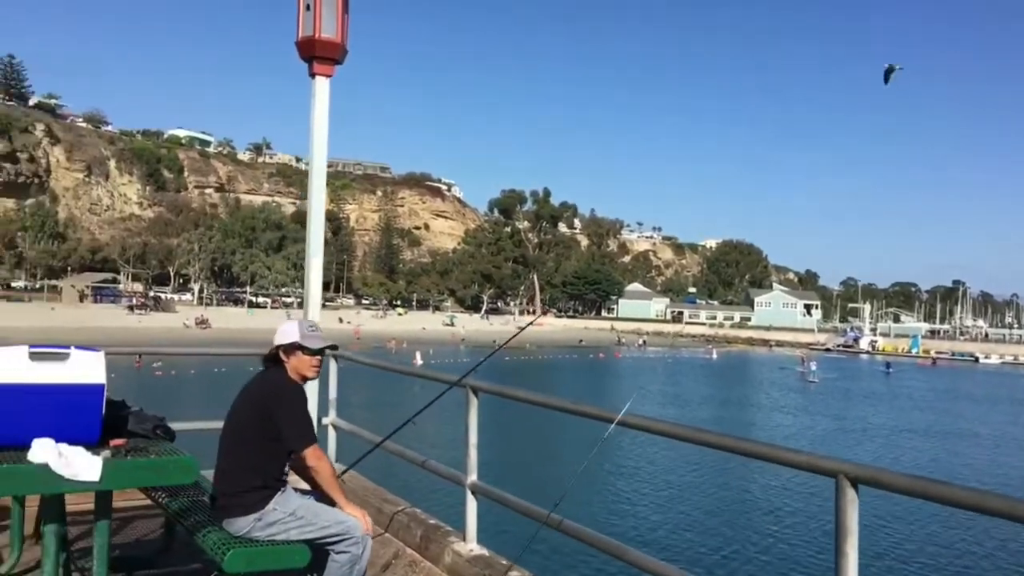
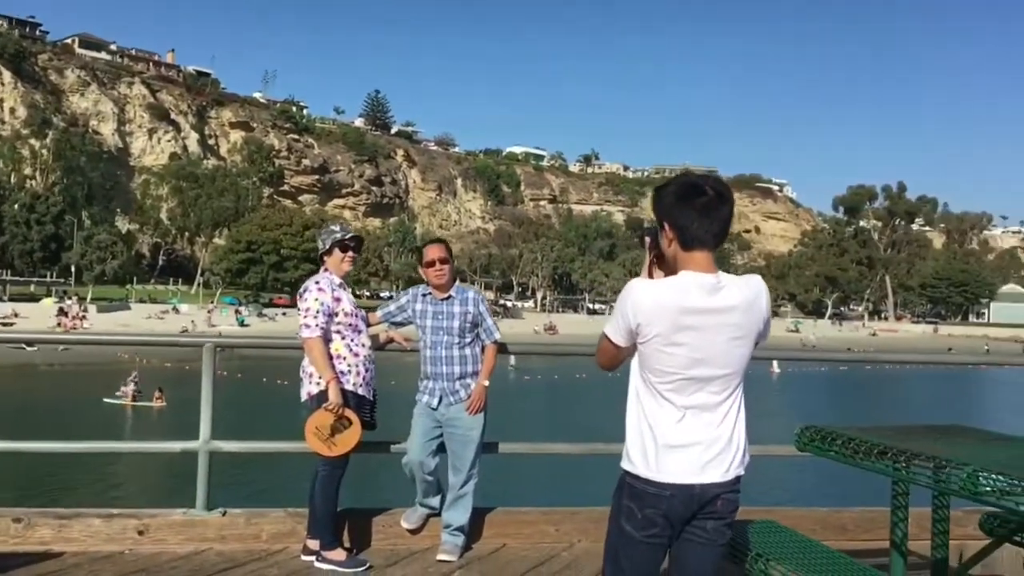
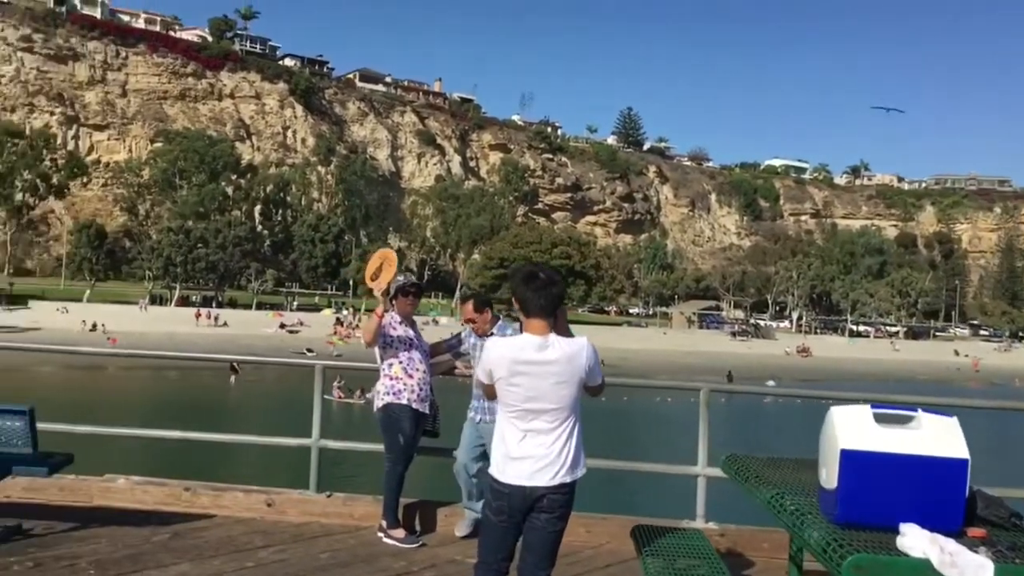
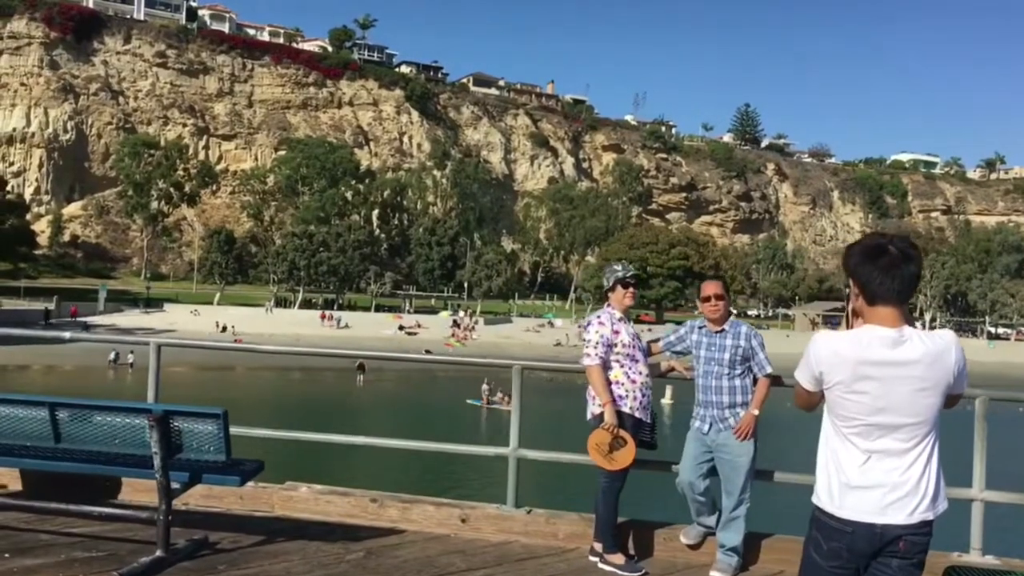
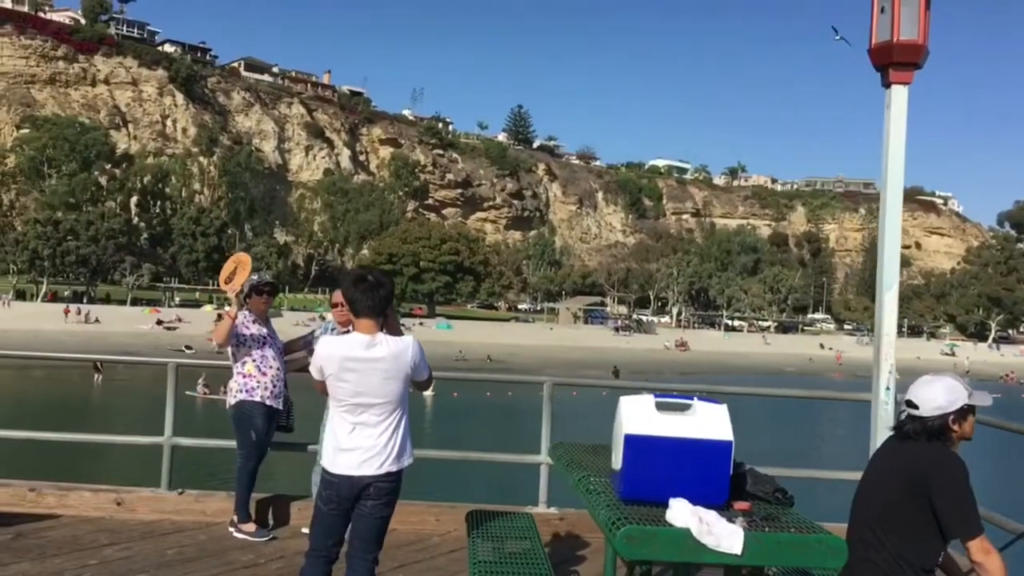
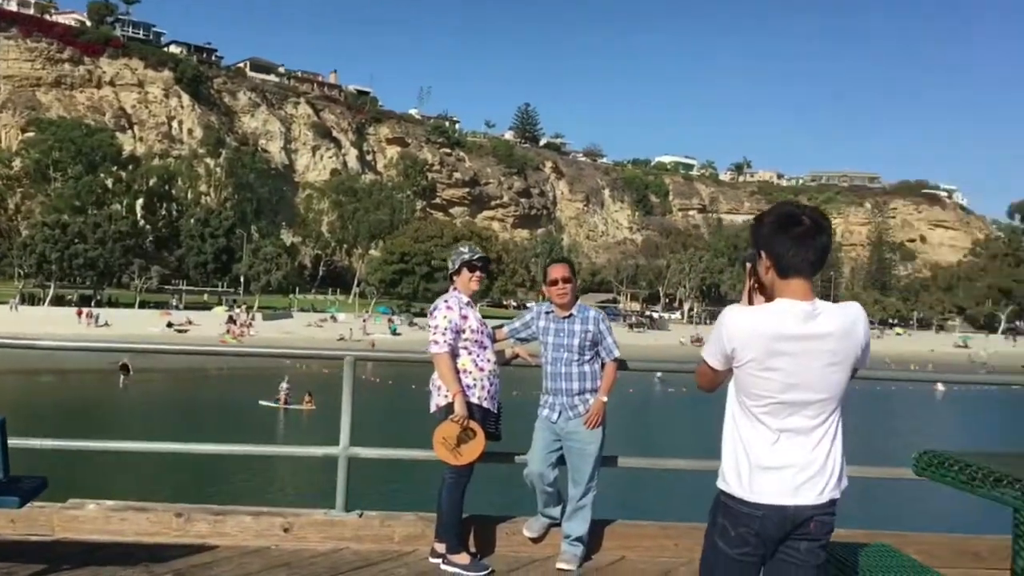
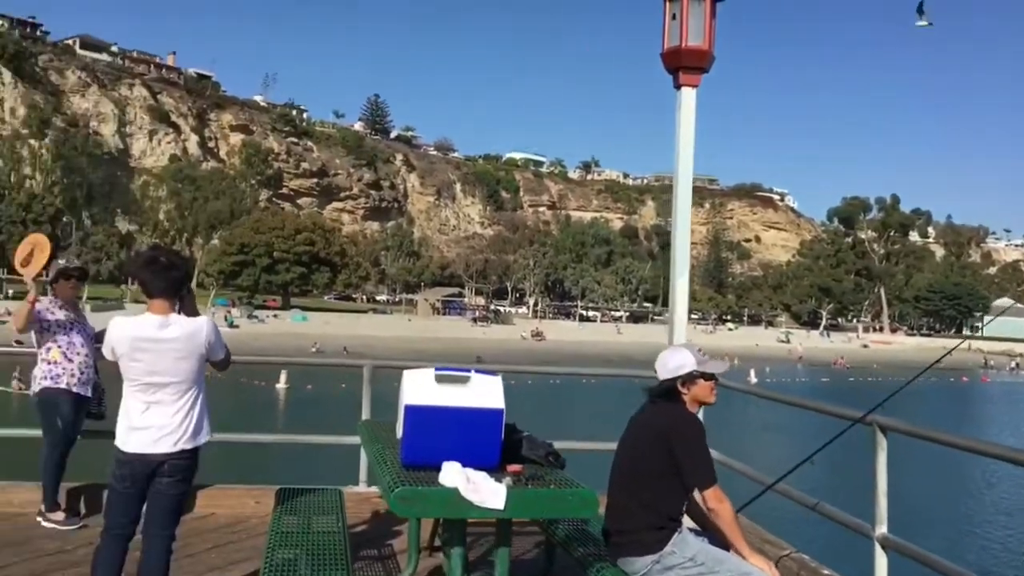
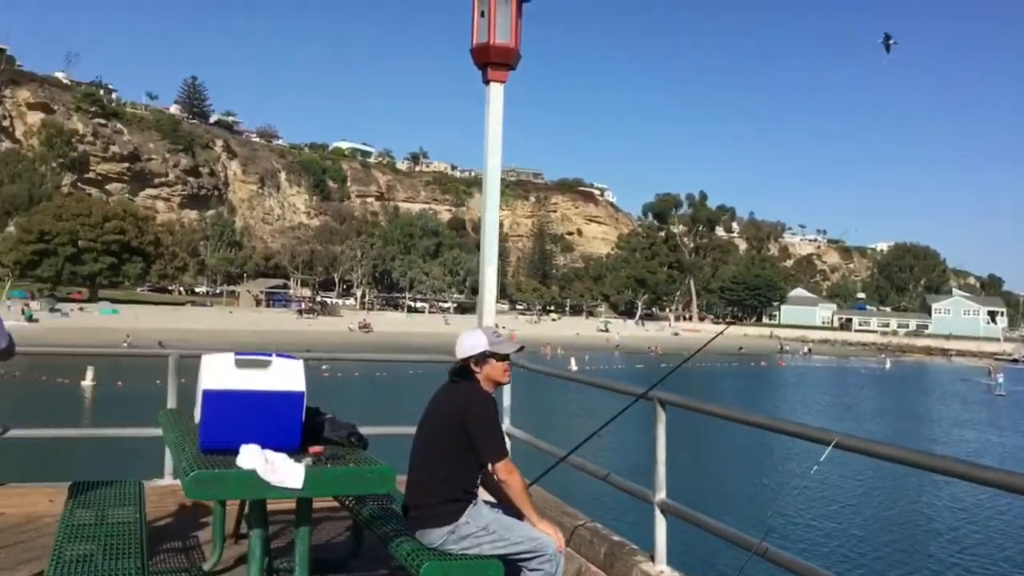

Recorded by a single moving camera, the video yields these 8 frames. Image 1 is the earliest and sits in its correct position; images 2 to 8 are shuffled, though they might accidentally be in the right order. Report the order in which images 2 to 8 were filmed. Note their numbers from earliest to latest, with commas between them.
8, 7, 5, 3, 4, 6, 2
